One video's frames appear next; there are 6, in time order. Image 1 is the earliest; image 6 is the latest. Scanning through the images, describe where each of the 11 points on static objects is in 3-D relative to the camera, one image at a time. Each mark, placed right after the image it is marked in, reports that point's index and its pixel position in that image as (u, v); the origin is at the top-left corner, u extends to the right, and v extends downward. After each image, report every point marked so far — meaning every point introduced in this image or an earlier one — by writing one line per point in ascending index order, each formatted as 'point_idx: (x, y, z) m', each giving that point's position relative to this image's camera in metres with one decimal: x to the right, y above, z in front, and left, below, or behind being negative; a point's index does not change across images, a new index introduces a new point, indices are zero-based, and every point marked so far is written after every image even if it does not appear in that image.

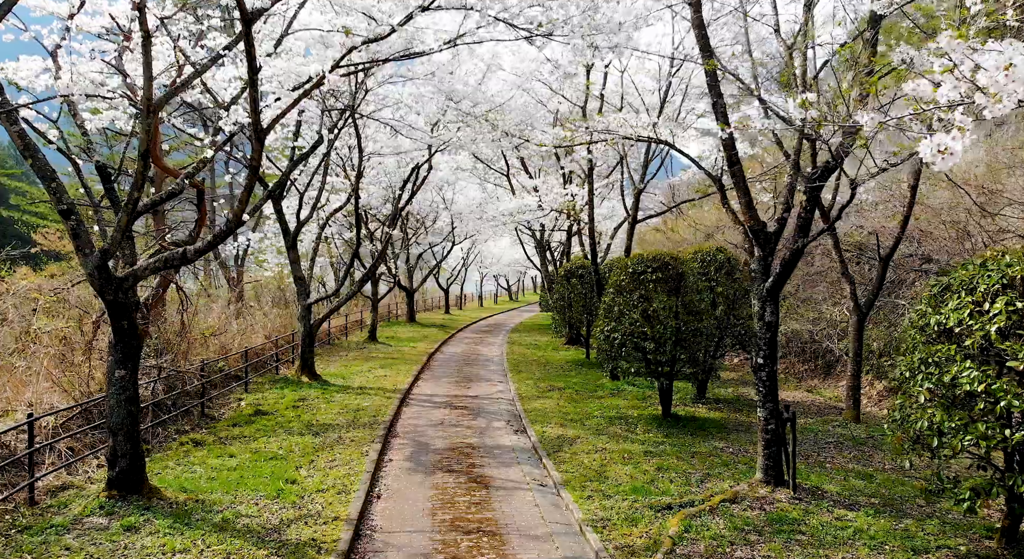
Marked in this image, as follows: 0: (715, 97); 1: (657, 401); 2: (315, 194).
0: (+2.1, +1.8, +7.7) m
1: (+2.3, -1.9, +12.4) m
2: (-3.7, +1.6, +14.7) m
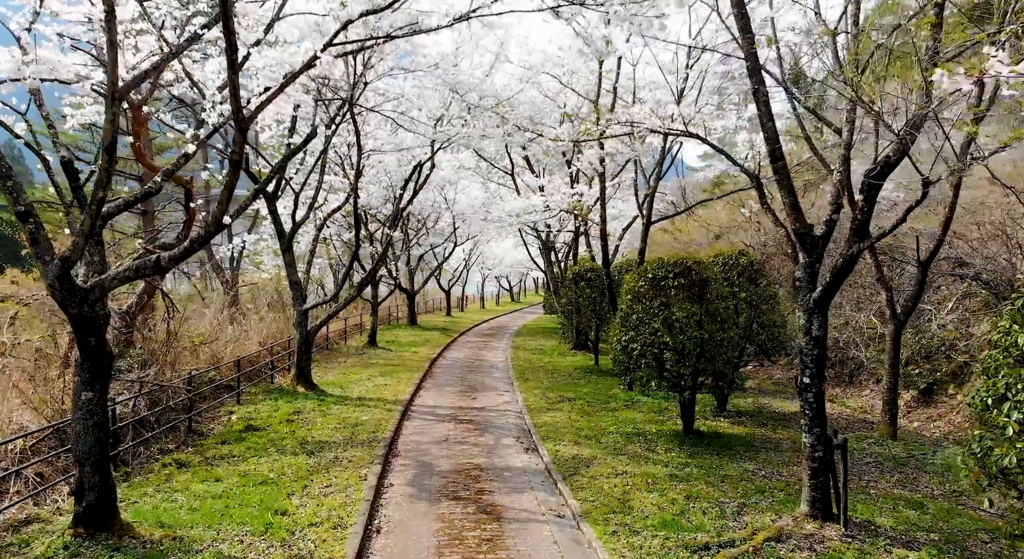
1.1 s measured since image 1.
0: (+2.2, +1.8, +6.9) m
1: (+2.4, -2.0, +11.6) m
2: (-3.5, +1.5, +13.9) m
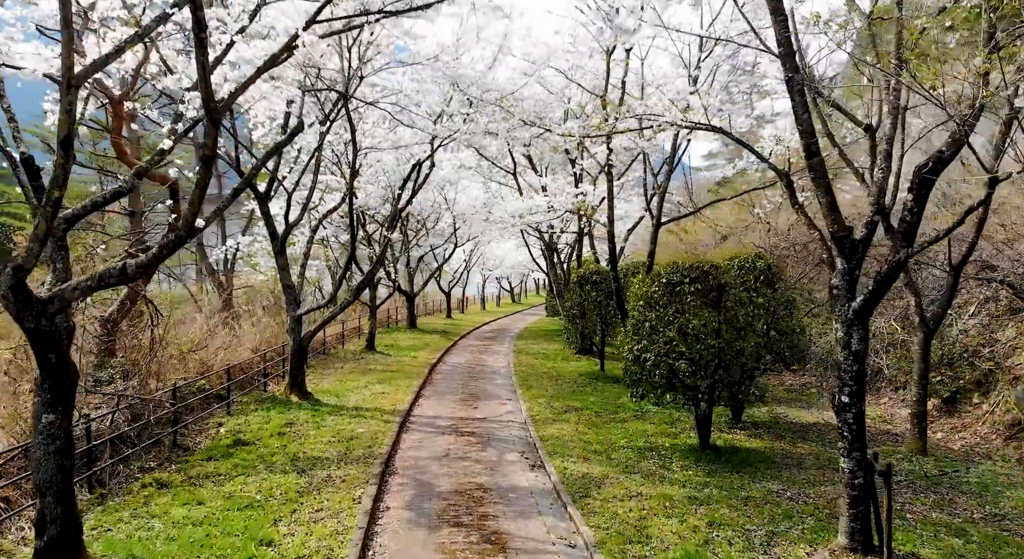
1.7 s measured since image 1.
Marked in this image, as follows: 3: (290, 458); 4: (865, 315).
0: (+2.3, +1.7, +6.3) m
1: (+2.5, -2.1, +11.0) m
2: (-3.5, +1.5, +13.3) m
3: (-2.7, -2.2, +9.6) m
4: (+2.7, -0.3, +5.9) m
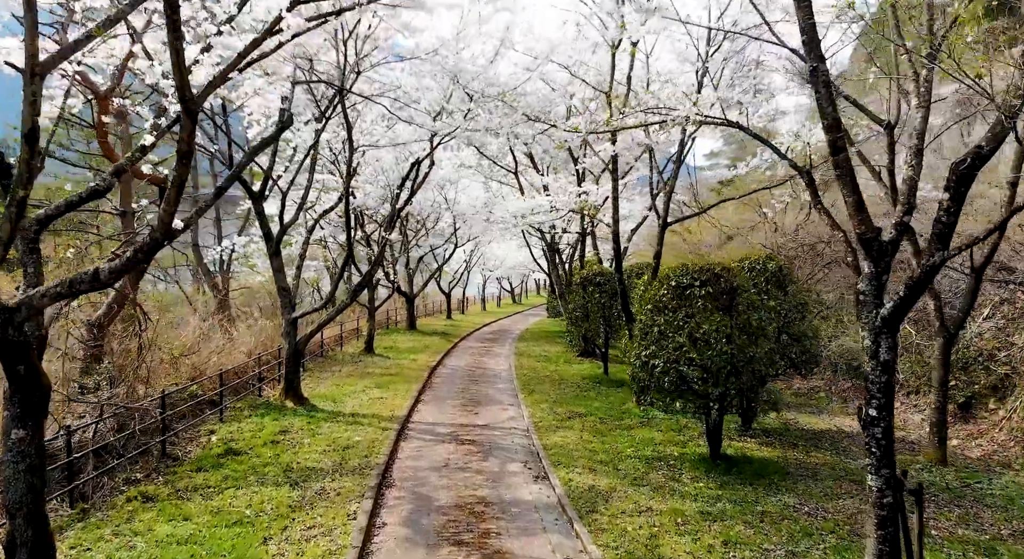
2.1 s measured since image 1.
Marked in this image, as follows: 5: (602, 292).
0: (+2.3, +1.7, +5.9) m
1: (+2.5, -2.1, +10.6) m
2: (-3.5, +1.4, +12.9) m
3: (-2.7, -2.2, +9.2) m
4: (+2.7, -0.3, +5.5) m
5: (+1.9, -0.3, +16.4) m
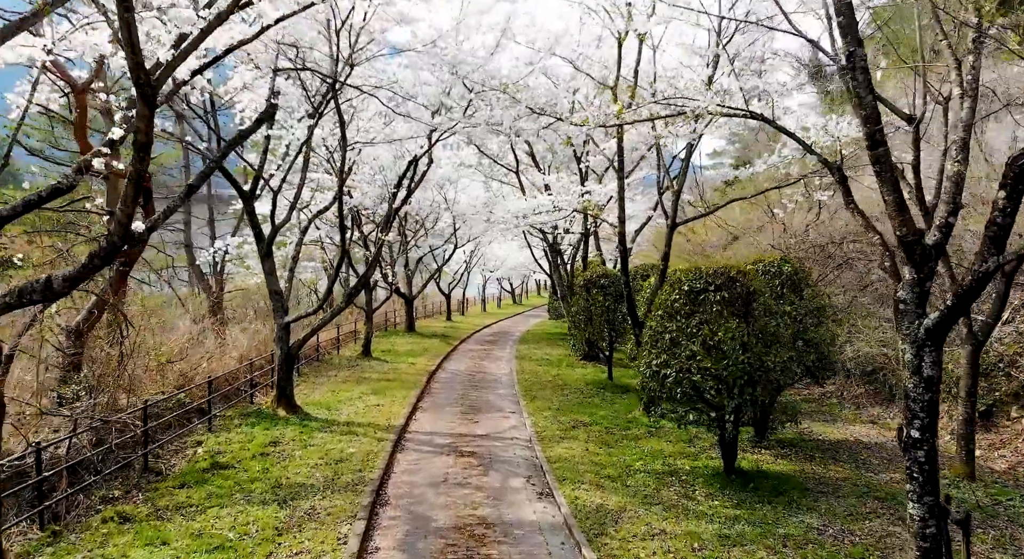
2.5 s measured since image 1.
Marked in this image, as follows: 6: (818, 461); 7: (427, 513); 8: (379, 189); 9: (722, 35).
0: (+2.3, +1.6, +5.4) m
1: (+2.6, -2.2, +10.1) m
2: (-3.4, +1.4, +12.4) m
3: (-2.7, -2.3, +8.6) m
4: (+2.7, -0.4, +5.0) m
5: (+1.9, -0.3, +15.8) m
6: (+3.9, -2.3, +9.8) m
7: (-0.9, -2.3, +7.8) m
8: (-3.1, +2.1, +18.0) m
9: (+3.1, +3.6, +11.6) m
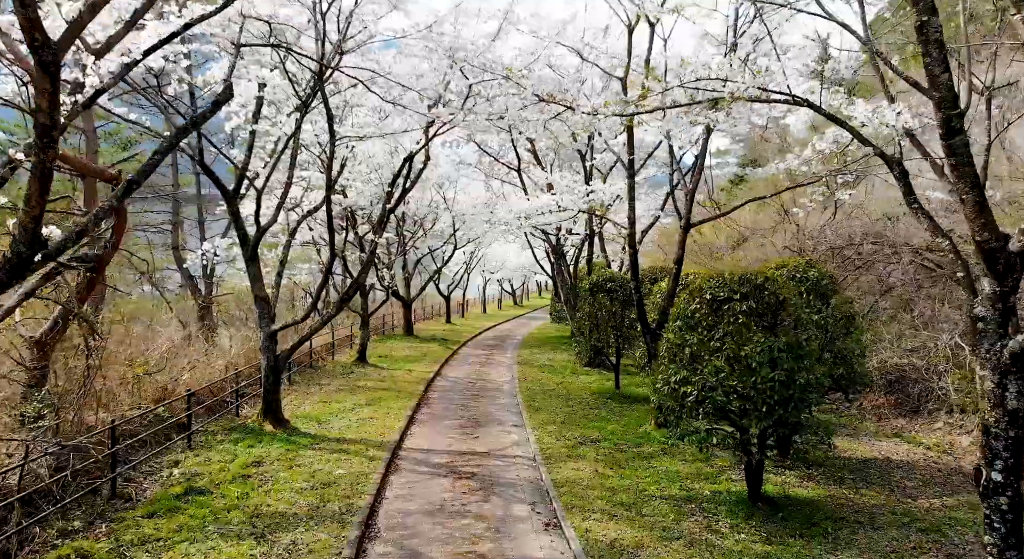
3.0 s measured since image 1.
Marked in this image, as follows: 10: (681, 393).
0: (+2.3, +1.5, +4.6) m
1: (+2.6, -2.2, +9.3) m
2: (-3.4, +1.3, +11.6) m
3: (-2.6, -2.4, +7.8) m
4: (+2.8, -0.4, +4.2) m
5: (+2.0, -0.4, +15.0) m
6: (+3.9, -2.4, +9.0) m
7: (-0.8, -2.4, +7.0) m
8: (-3.0, +2.0, +17.2) m
9: (+3.1, +3.5, +10.7) m
10: (+1.7, -1.2, +8.0) m
